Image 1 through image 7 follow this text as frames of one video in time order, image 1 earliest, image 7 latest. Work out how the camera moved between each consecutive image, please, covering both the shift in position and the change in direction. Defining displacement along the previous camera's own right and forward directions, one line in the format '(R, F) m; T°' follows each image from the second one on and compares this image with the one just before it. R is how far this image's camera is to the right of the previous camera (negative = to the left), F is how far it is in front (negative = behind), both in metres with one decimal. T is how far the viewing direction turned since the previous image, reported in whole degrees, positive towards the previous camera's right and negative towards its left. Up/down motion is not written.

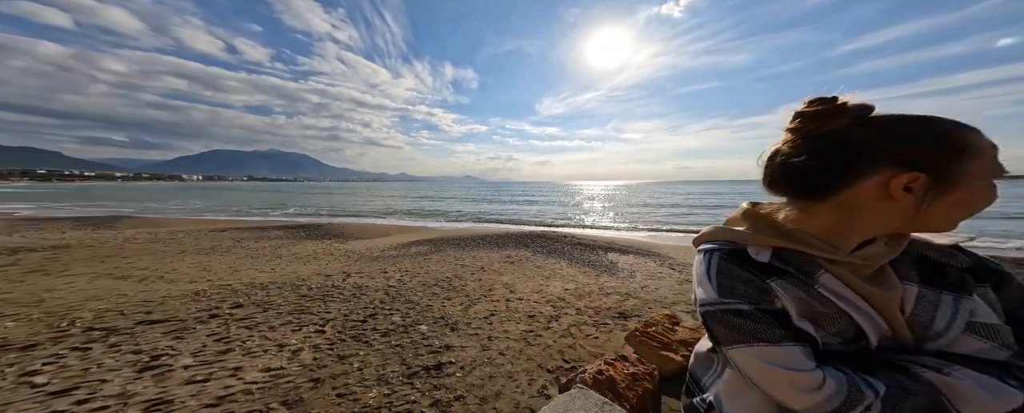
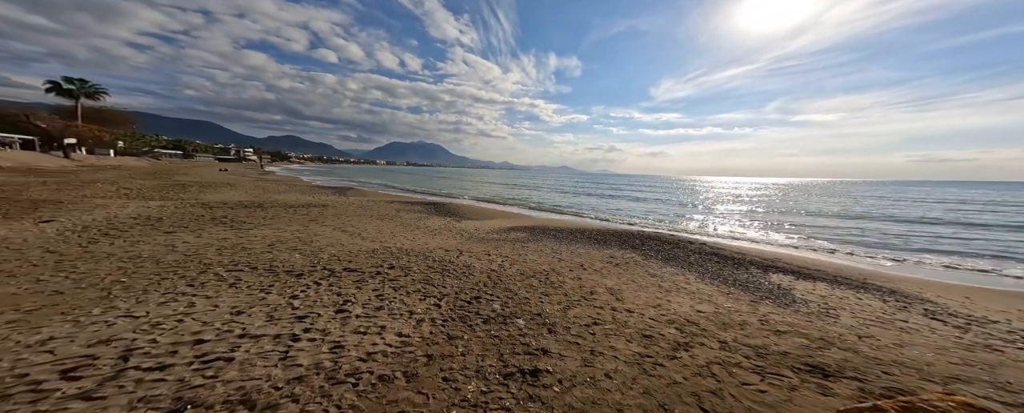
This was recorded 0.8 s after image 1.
(-0.2, +0.3) m; -18°
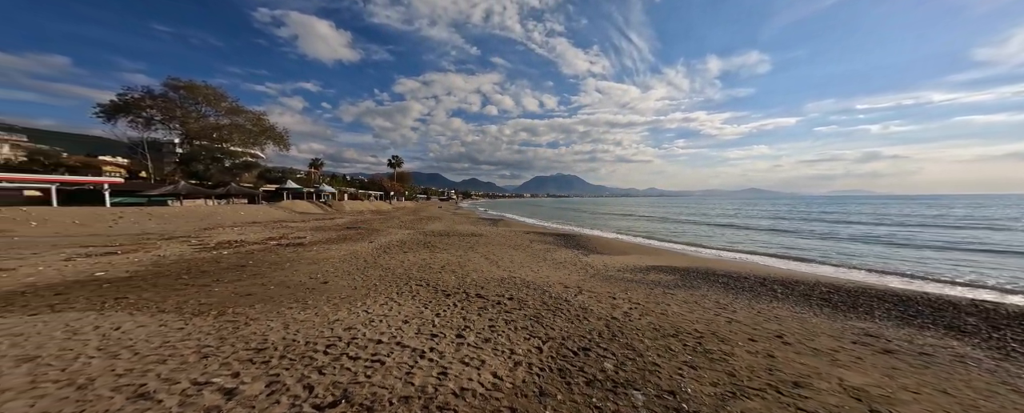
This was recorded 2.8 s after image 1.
(+0.2, +0.6) m; -28°
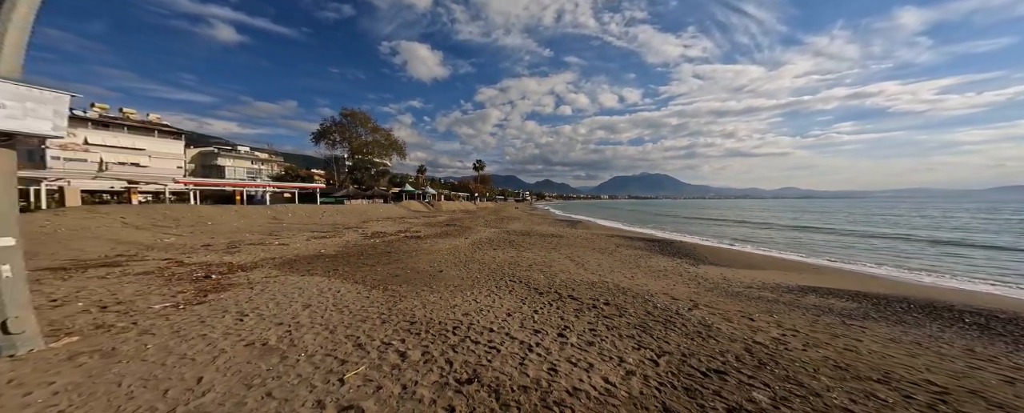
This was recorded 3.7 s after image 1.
(-0.3, -0.1) m; -14°
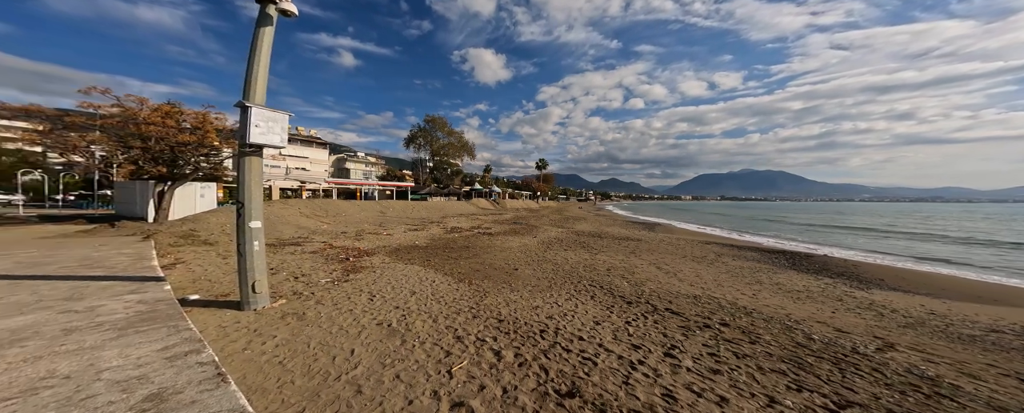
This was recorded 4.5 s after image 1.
(-0.5, +0.2) m; -13°
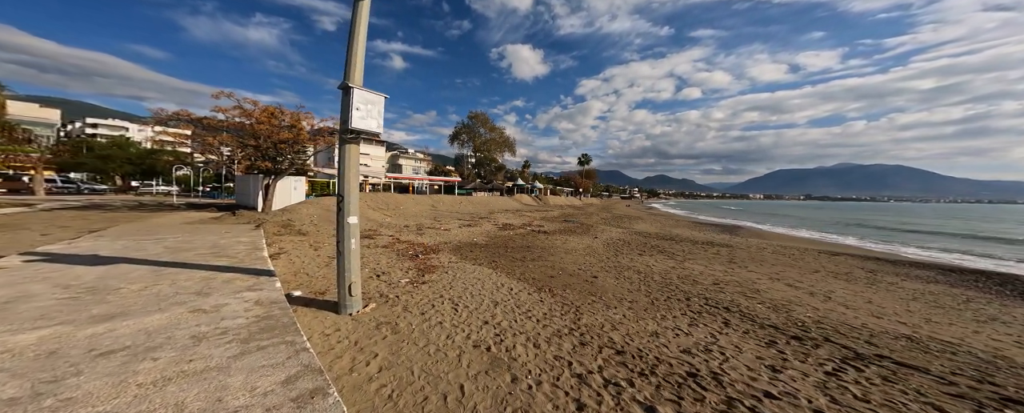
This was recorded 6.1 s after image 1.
(-1.3, +1.0) m; -8°
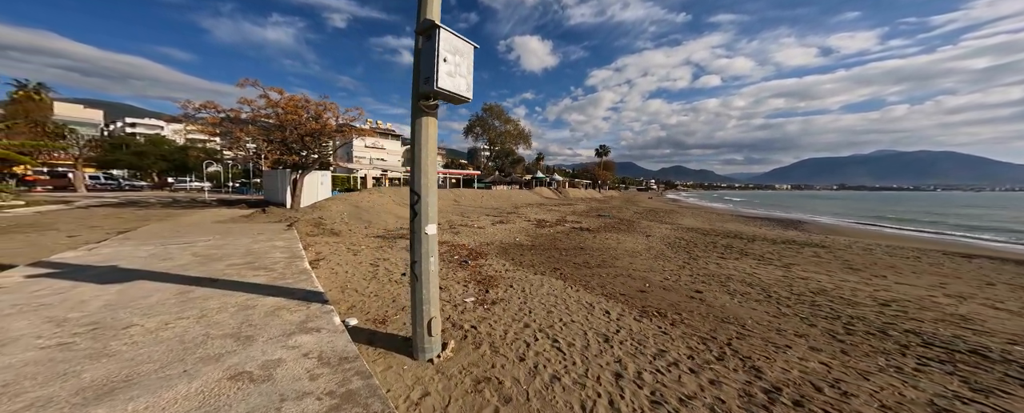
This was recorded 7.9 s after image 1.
(-1.8, +1.6) m; -3°
